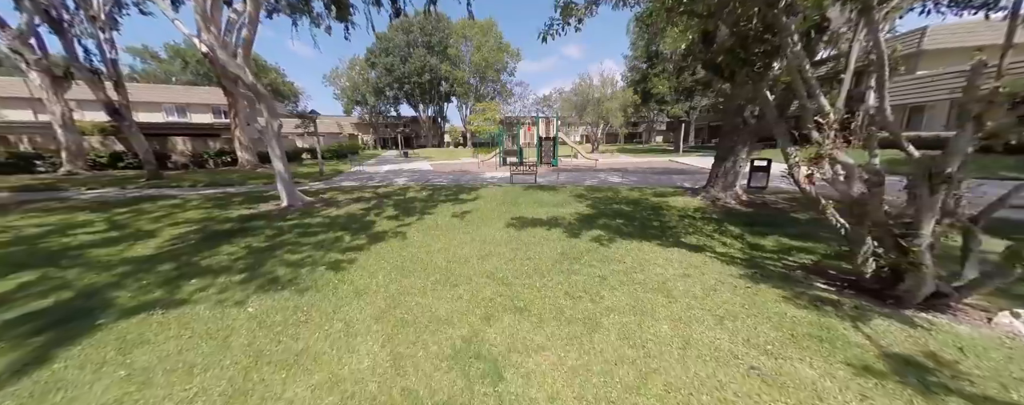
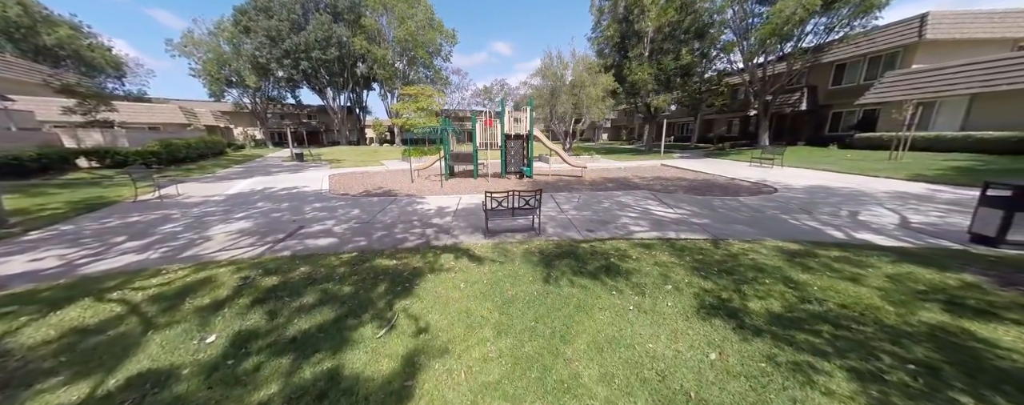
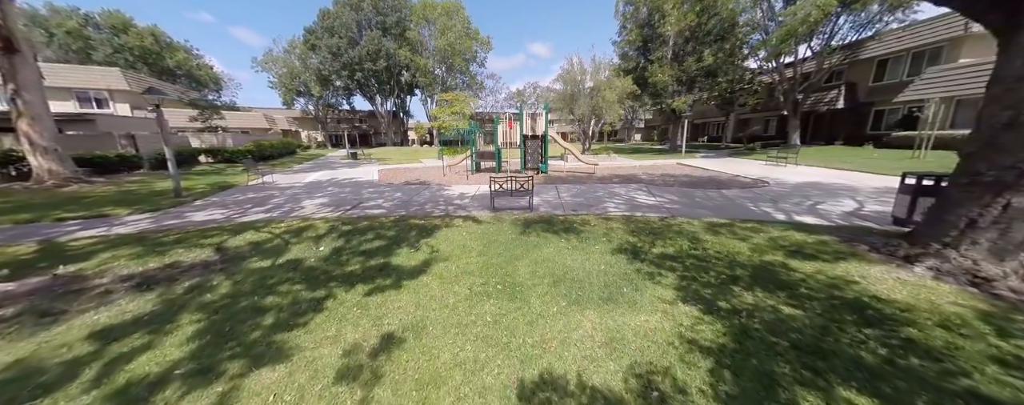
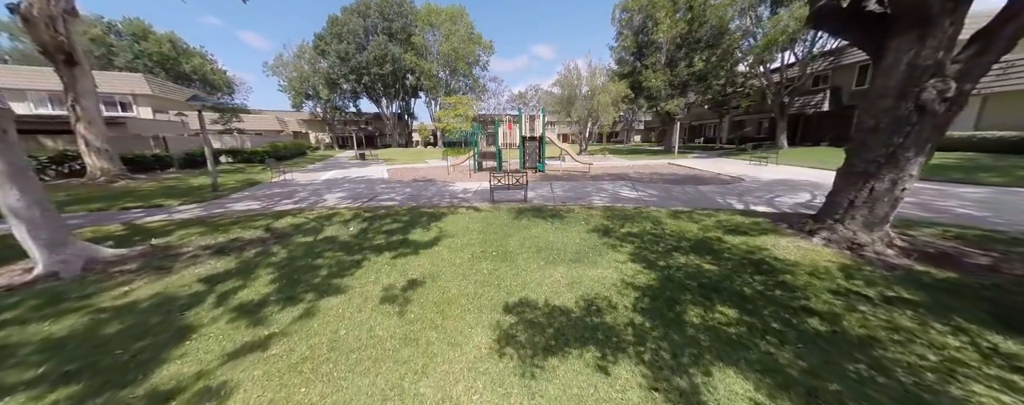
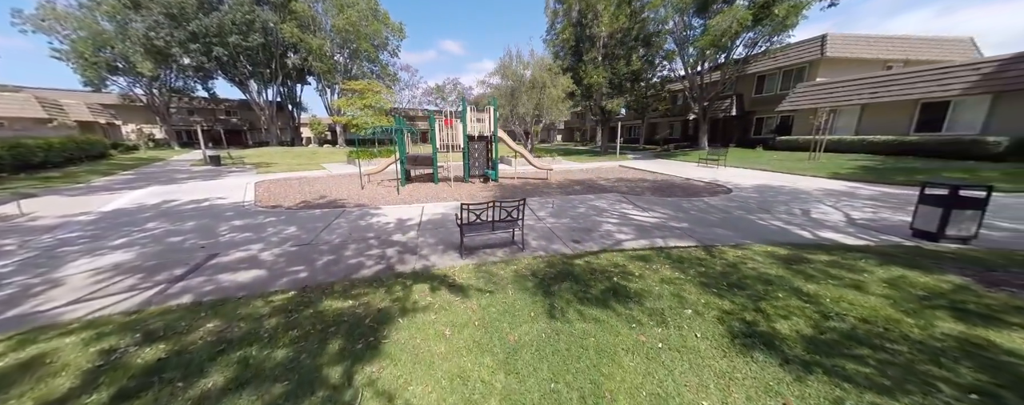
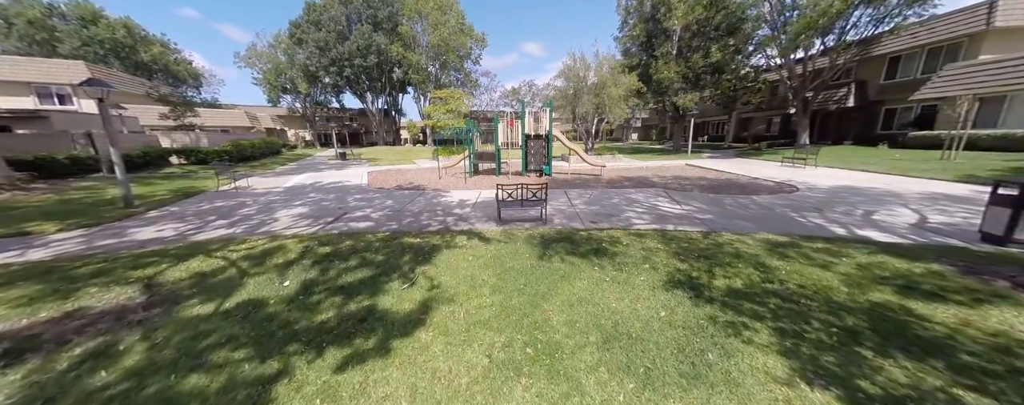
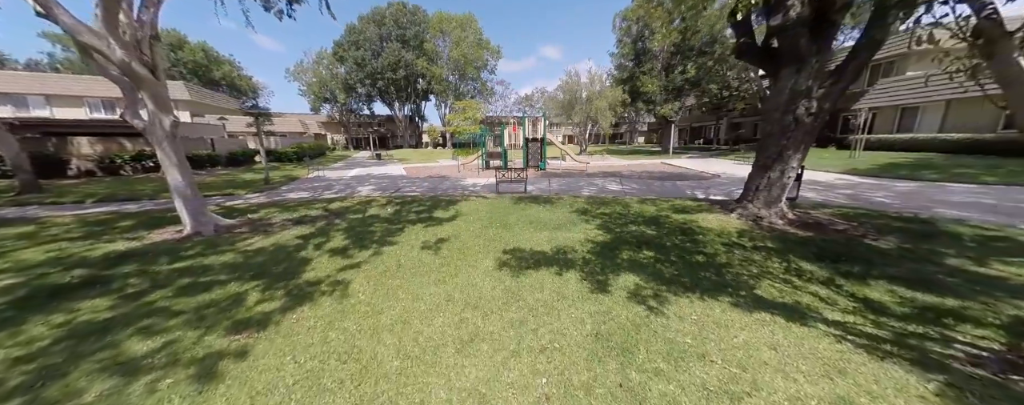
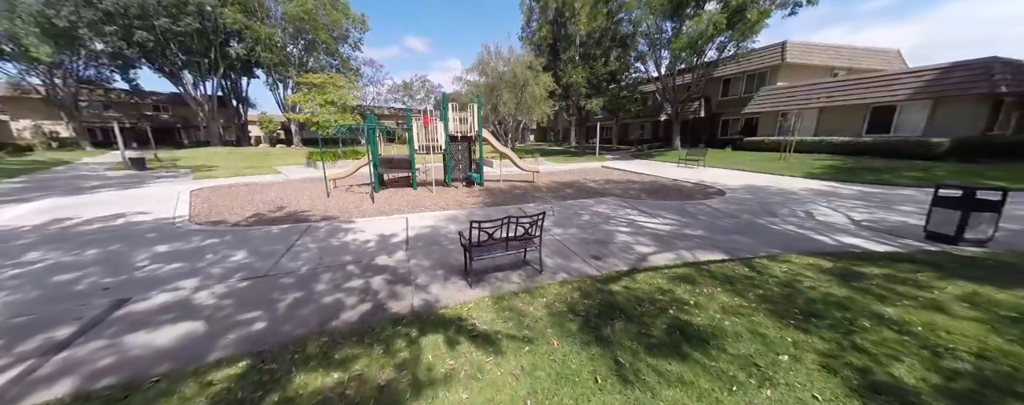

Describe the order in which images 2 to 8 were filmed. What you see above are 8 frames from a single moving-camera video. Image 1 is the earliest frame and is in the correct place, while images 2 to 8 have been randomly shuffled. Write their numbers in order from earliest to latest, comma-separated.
7, 4, 3, 6, 2, 5, 8
